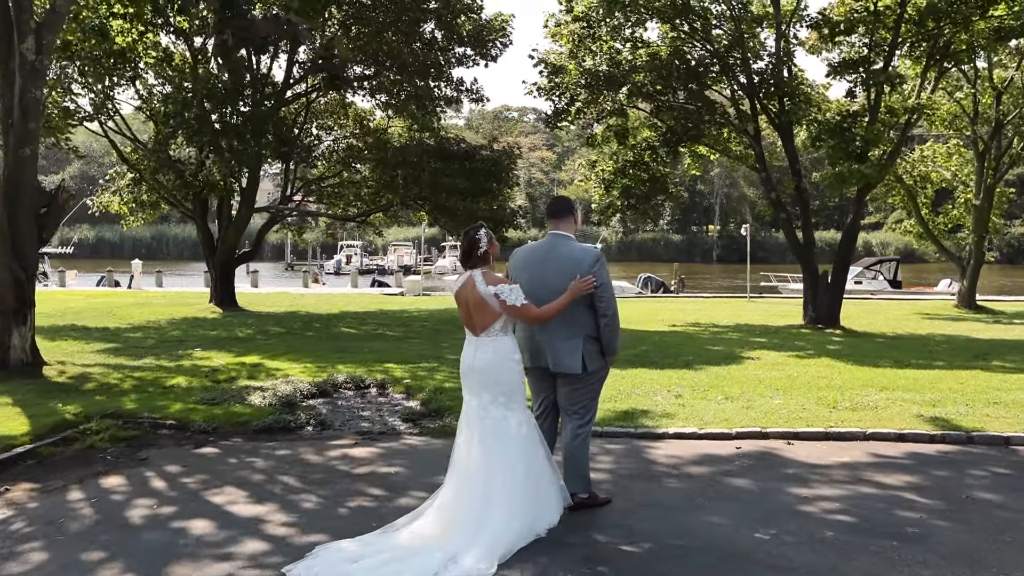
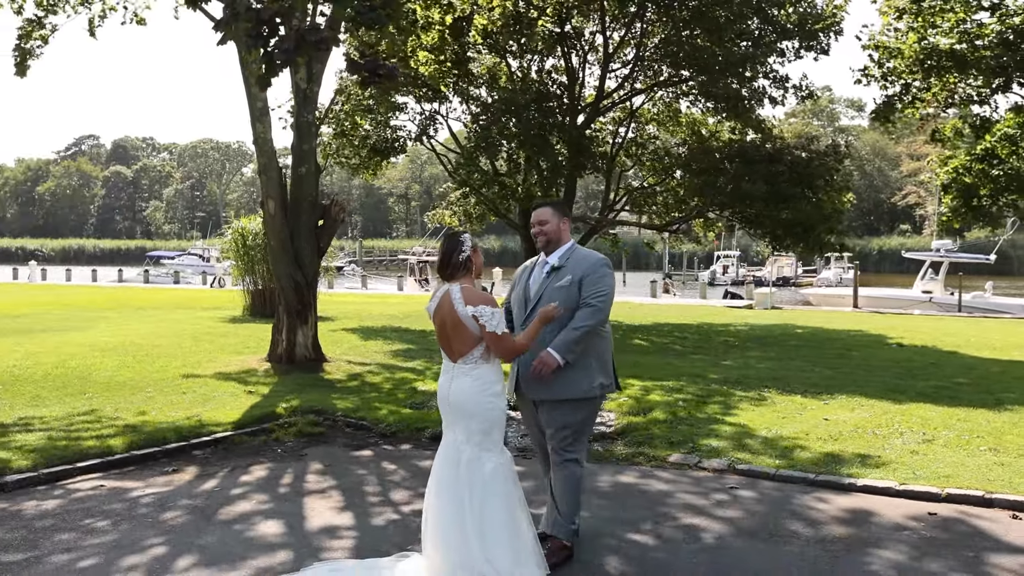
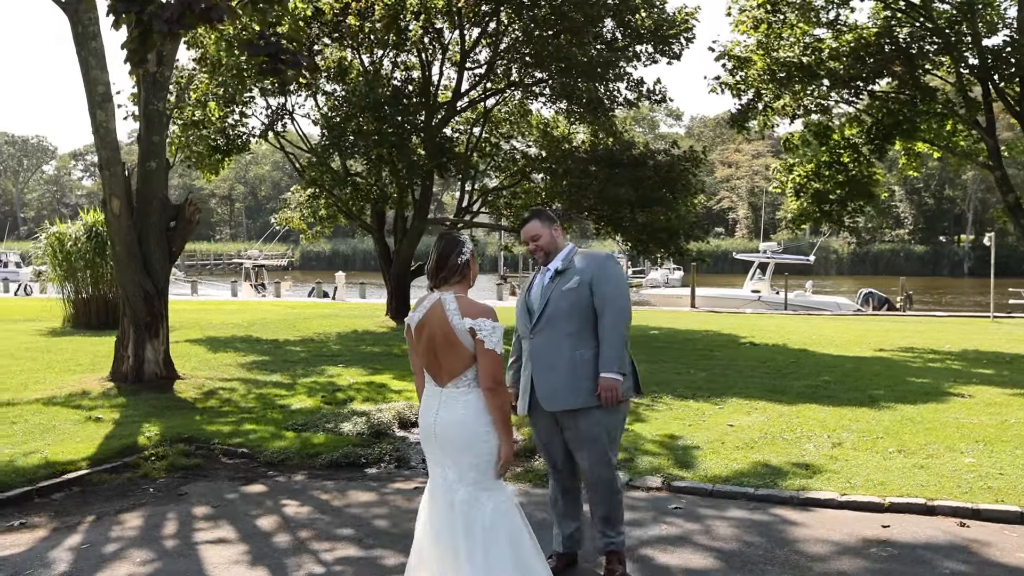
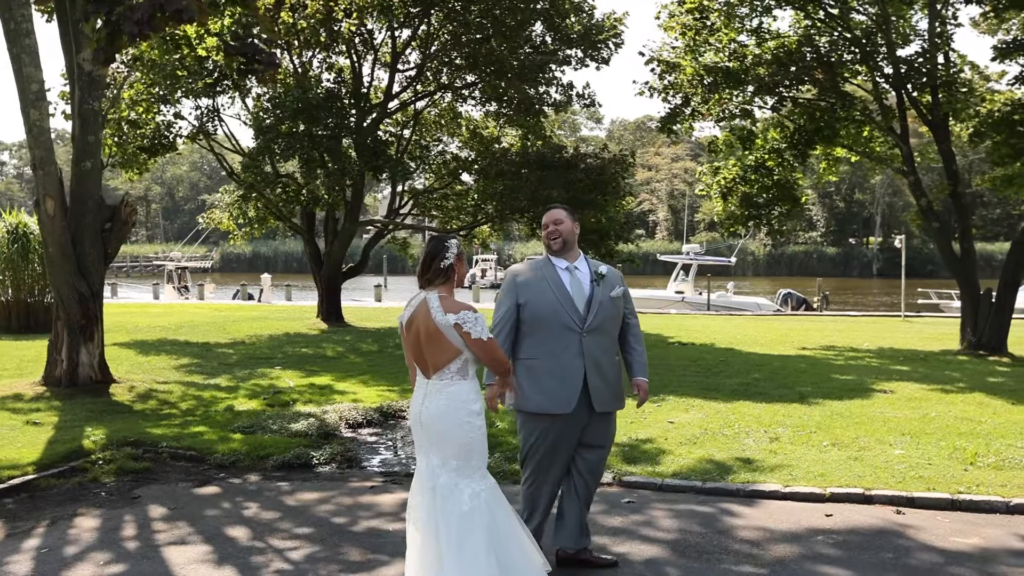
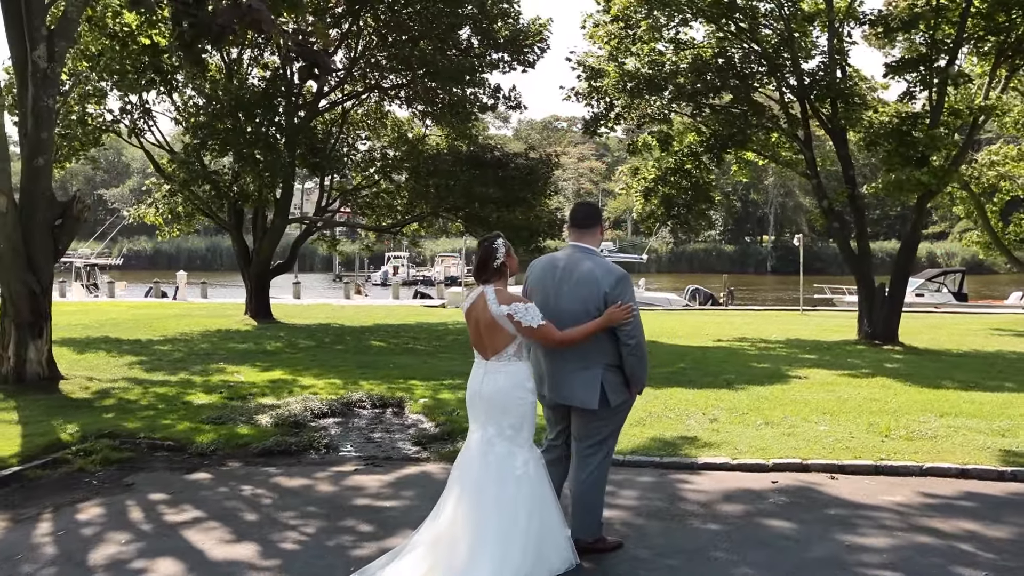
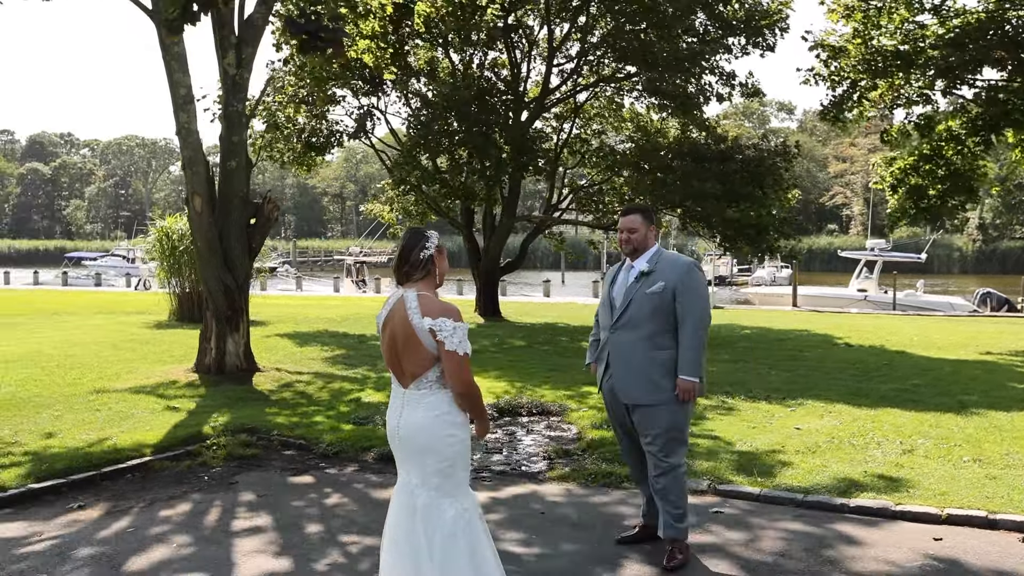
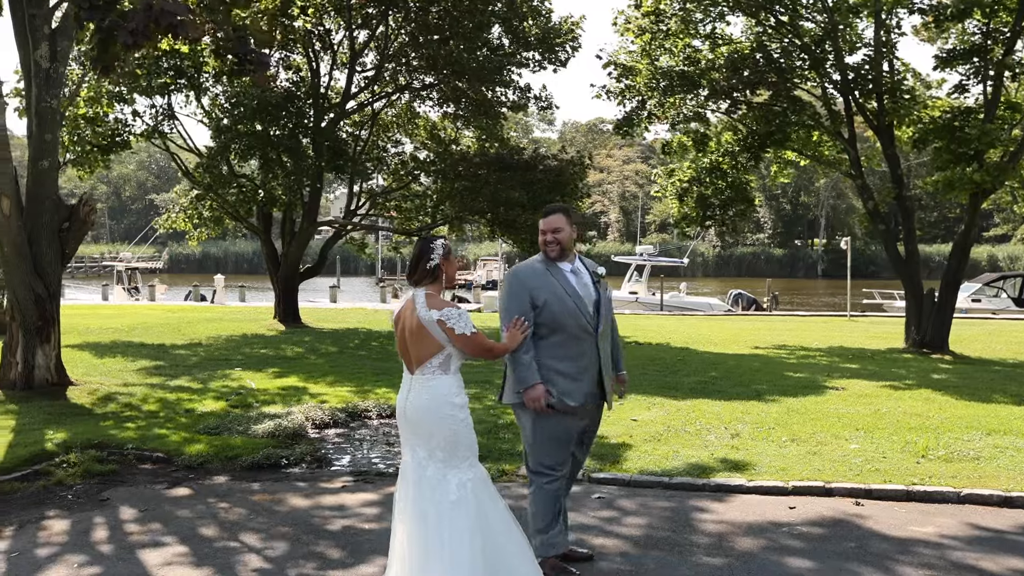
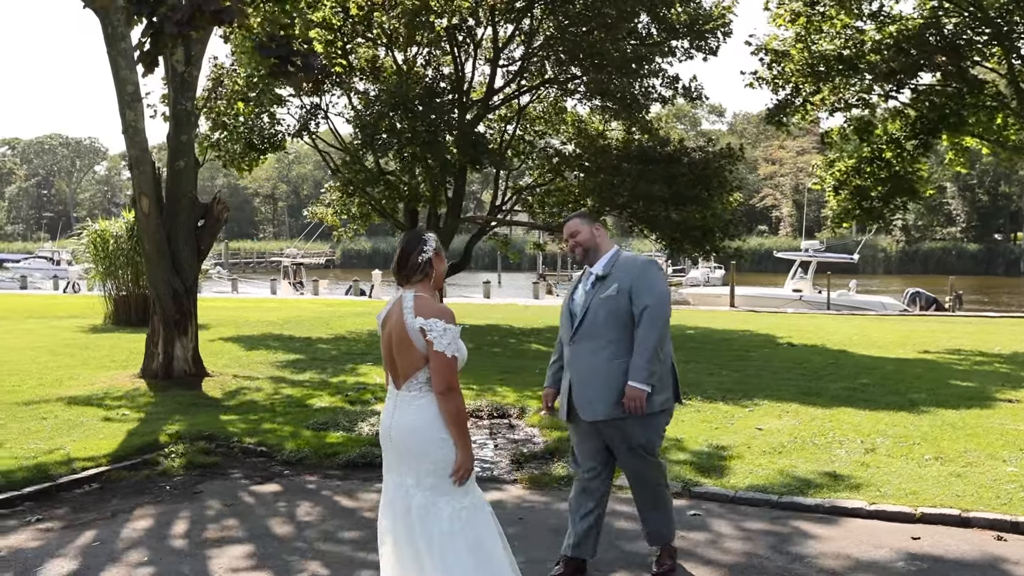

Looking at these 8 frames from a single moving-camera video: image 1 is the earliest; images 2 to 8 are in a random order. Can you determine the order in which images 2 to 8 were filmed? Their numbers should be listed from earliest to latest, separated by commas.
5, 7, 4, 3, 8, 6, 2
